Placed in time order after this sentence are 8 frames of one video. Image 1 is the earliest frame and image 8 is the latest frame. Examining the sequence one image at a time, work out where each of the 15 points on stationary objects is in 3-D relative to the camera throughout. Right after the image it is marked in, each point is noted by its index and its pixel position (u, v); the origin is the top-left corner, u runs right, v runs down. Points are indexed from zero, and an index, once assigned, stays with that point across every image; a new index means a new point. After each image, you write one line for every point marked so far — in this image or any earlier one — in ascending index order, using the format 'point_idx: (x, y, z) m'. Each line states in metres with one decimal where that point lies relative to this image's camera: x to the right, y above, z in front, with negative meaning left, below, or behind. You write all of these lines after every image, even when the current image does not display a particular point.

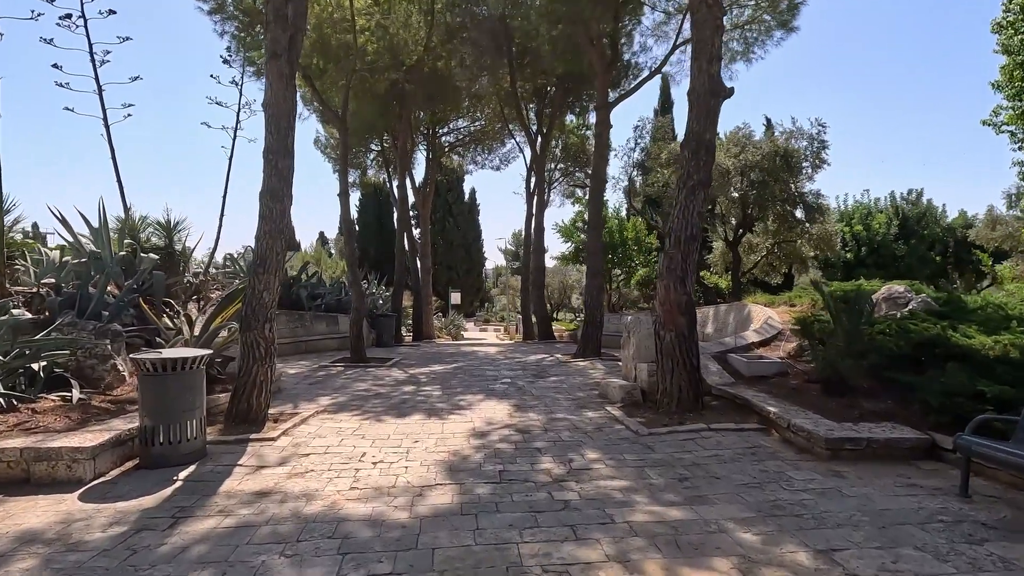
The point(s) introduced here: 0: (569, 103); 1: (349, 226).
0: (+2.1, +6.7, +19.7) m
1: (-3.6, +1.3, +11.7) m
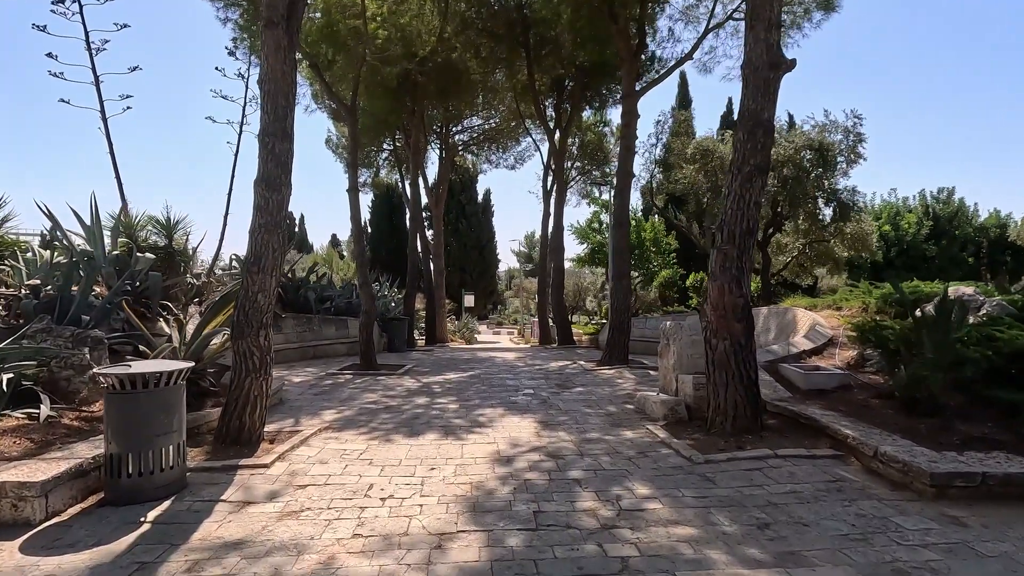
0: (+2.7, +6.6, +18.9) m
1: (-3.1, +1.3, +10.9) m
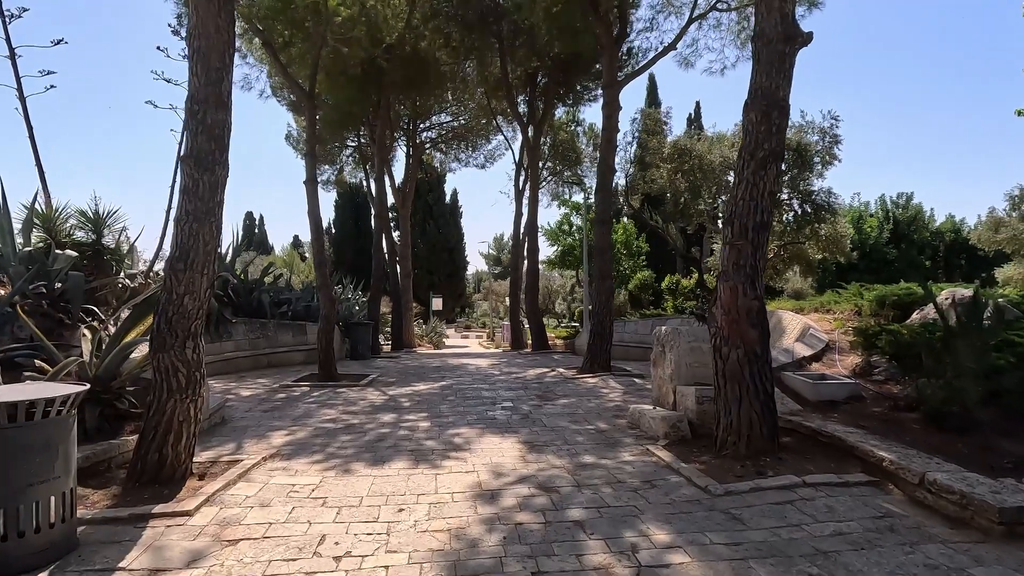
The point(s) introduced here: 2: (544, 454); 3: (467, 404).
0: (+1.7, +6.6, +18.2) m
1: (-3.6, +1.3, +9.9) m
2: (+0.3, -1.7, +5.4) m
3: (-0.7, -1.7, +7.8) m
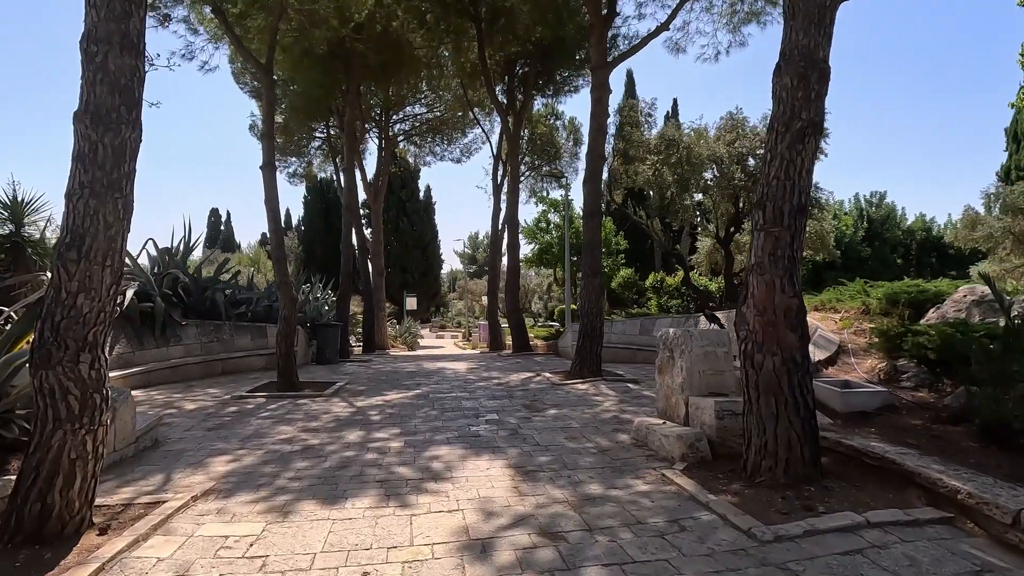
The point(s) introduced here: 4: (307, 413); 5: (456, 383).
0: (+1.0, +6.6, +17.4) m
1: (-3.9, +1.3, +8.8) m
2: (+0.2, -1.6, +4.5) m
3: (-0.9, -1.7, +6.9) m
4: (-2.7, -1.7, +7.1) m
5: (-1.0, -1.7, +9.6) m
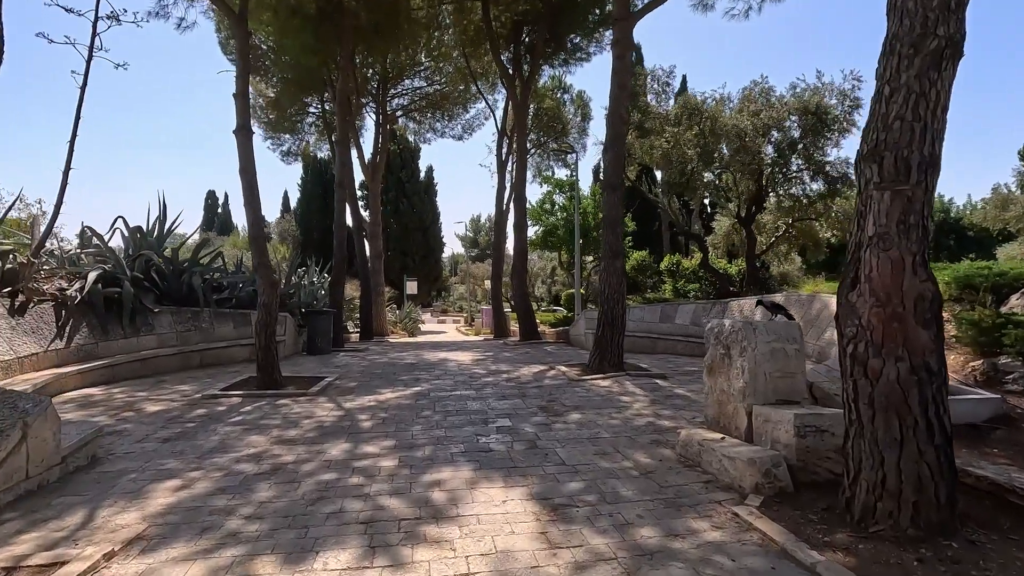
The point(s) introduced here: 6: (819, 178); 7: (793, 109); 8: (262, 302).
0: (+1.2, +7.1, +16.0) m
1: (-3.7, +1.5, +7.7) m
2: (+0.4, -1.5, +3.4) m
3: (-0.7, -1.5, +5.8) m
4: (-2.6, -1.5, +6.1) m
5: (-0.8, -1.4, +8.5) m
6: (+9.0, +3.2, +15.8) m
7: (+7.8, +5.0, +14.9) m
8: (-3.6, -0.2, +7.7) m
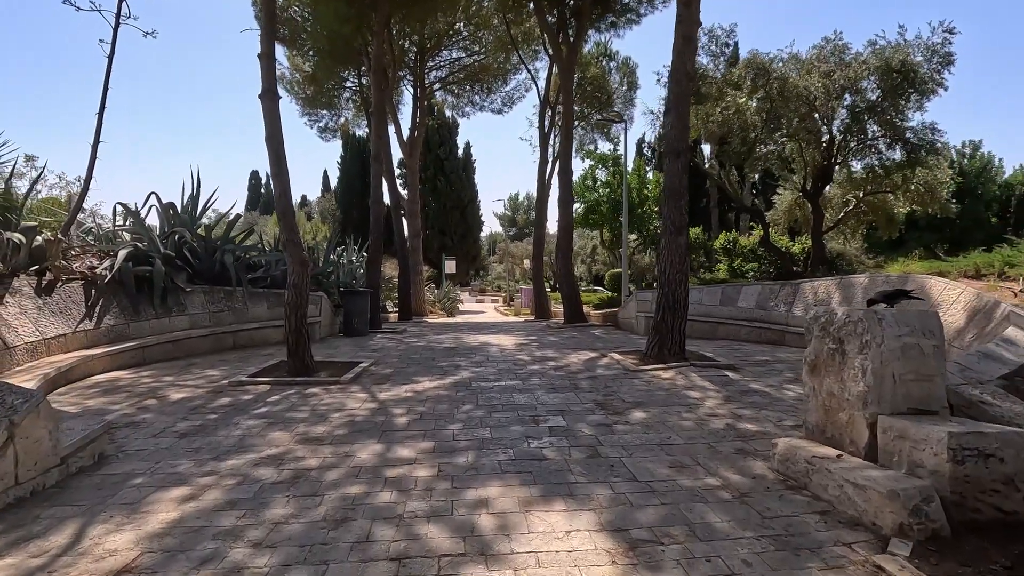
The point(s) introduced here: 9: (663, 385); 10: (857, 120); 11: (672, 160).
0: (+2.4, +7.7, +14.8) m
1: (-3.1, +1.8, +7.1) m
2: (+0.8, -1.4, +2.7) m
3: (-0.2, -1.3, +5.1) m
4: (-2.0, -1.3, +5.5) m
5: (-0.1, -1.1, +7.8) m
6: (+10.2, +3.8, +14.2) m
7: (+9.0, +5.5, +13.4) m
8: (-3.0, +0.1, +7.2) m
9: (+1.8, -1.1, +6.4) m
10: (+8.9, +4.3, +13.7) m
11: (+2.4, +1.9, +7.9) m
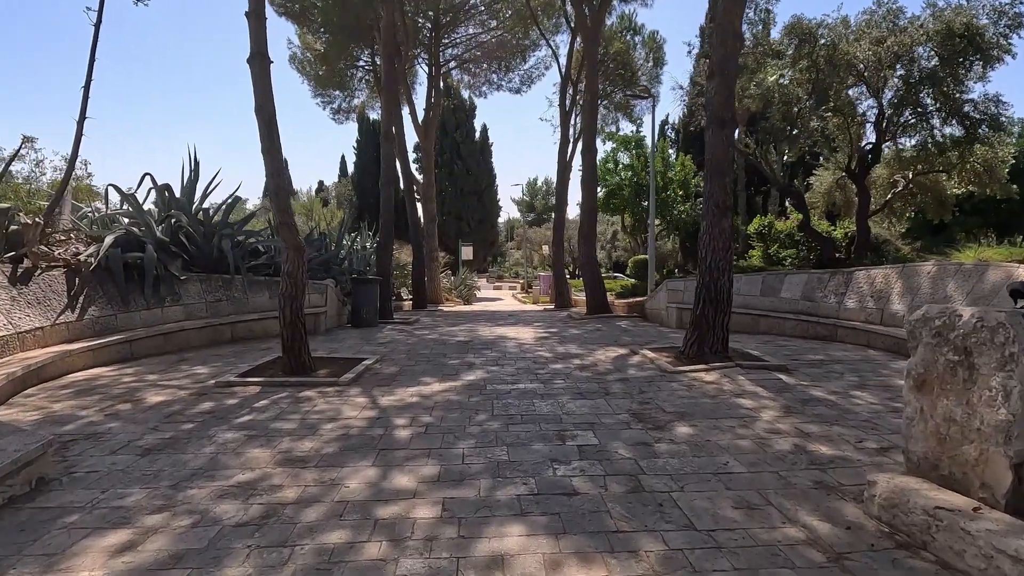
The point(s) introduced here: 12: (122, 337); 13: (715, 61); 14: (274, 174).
0: (+2.9, +8.0, +13.7) m
1: (-2.8, +1.9, +6.3) m
2: (+0.8, -1.4, +1.8) m
3: (0.0, -1.2, +4.3) m
4: (-1.8, -1.2, +4.8) m
5: (+0.1, -1.0, +7.0) m
6: (+10.7, +4.0, +12.9) m
7: (+9.4, +5.8, +12.1) m
8: (-2.7, +0.2, +6.4) m
9: (+2.0, -1.0, +5.5) m
10: (+9.3, +4.6, +12.5) m
11: (+2.6, +2.0, +6.9) m
12: (-5.3, -0.7, +7.2) m
13: (+2.6, +2.9, +6.9) m
14: (-2.8, +1.3, +6.3) m
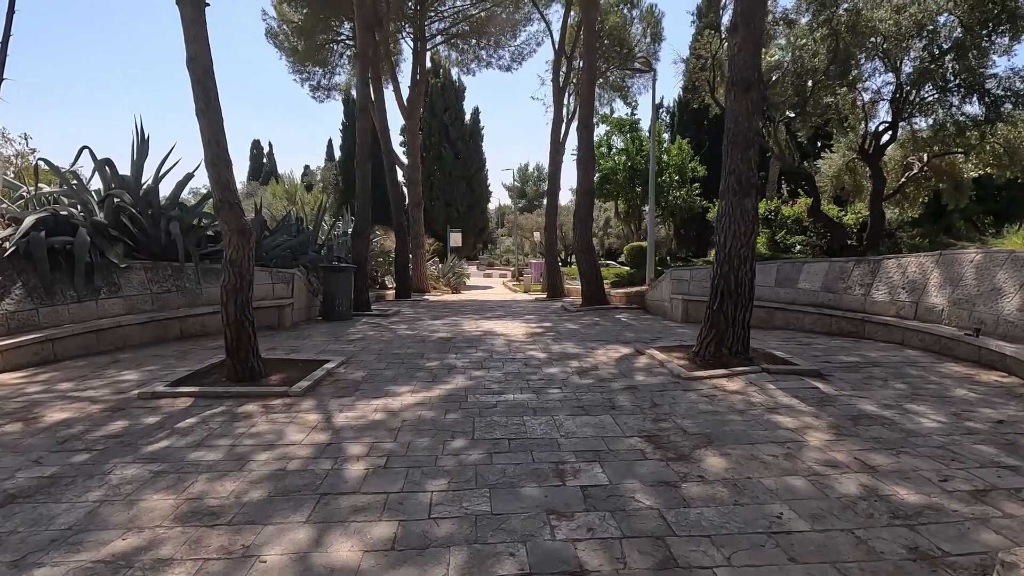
0: (+2.7, +8.3, +12.6) m
1: (-3.0, +2.0, +5.2) m
2: (+0.8, -1.4, +0.9) m
3: (-0.1, -1.2, +3.3) m
4: (-1.9, -1.1, +3.7) m
5: (0.0, -0.9, +6.0) m
6: (+10.4, +4.3, +12.0) m
7: (+9.2, +6.0, +11.1) m
8: (-2.8, +0.3, +5.4) m
9: (+1.9, -1.0, +4.5) m
10: (+9.1, +4.8, +11.5) m
11: (+2.5, +2.1, +5.9) m
12: (-5.4, -0.5, +6.2) m
13: (+2.5, +3.0, +5.9) m
14: (-2.9, +1.4, +5.2) m
